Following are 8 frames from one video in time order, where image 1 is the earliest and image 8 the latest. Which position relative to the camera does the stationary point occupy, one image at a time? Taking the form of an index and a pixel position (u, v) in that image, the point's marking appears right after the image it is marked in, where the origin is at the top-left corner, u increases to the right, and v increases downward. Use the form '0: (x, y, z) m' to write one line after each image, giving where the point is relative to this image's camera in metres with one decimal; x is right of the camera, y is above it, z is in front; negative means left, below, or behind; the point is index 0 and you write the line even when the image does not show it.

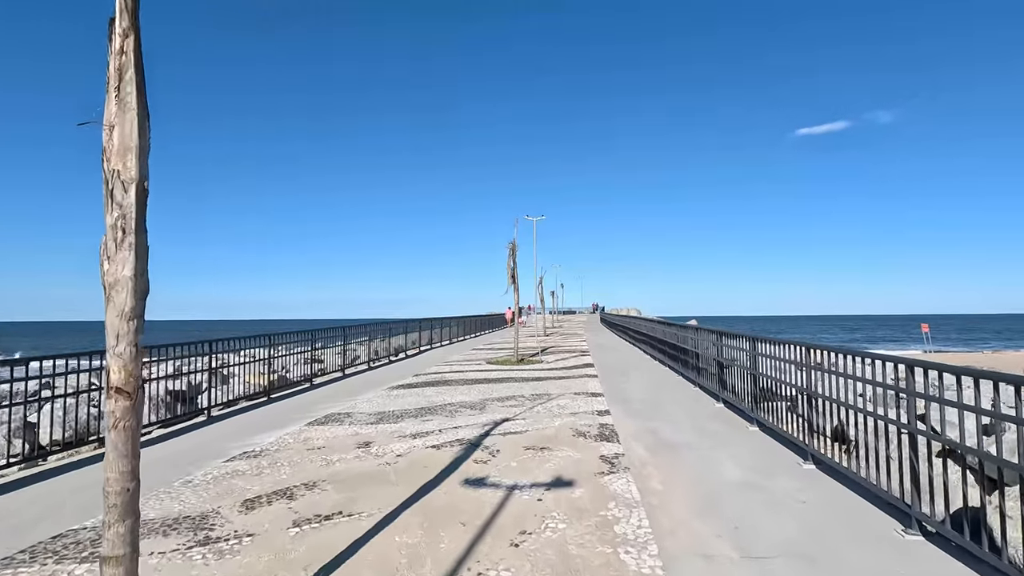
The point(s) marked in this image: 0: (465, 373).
0: (-1.2, -2.2, +14.0) m
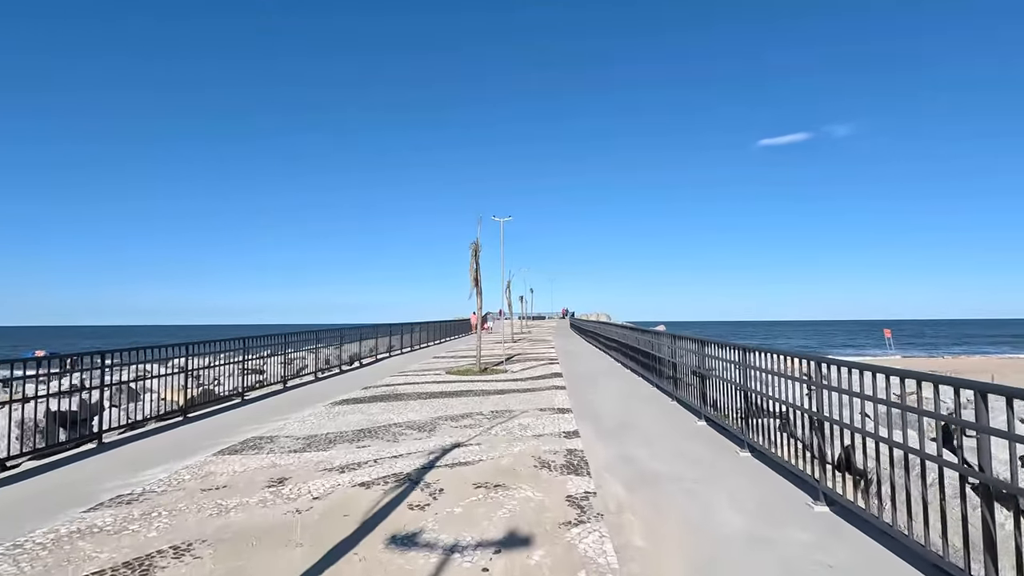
0: (-2.2, -2.3, +12.7) m
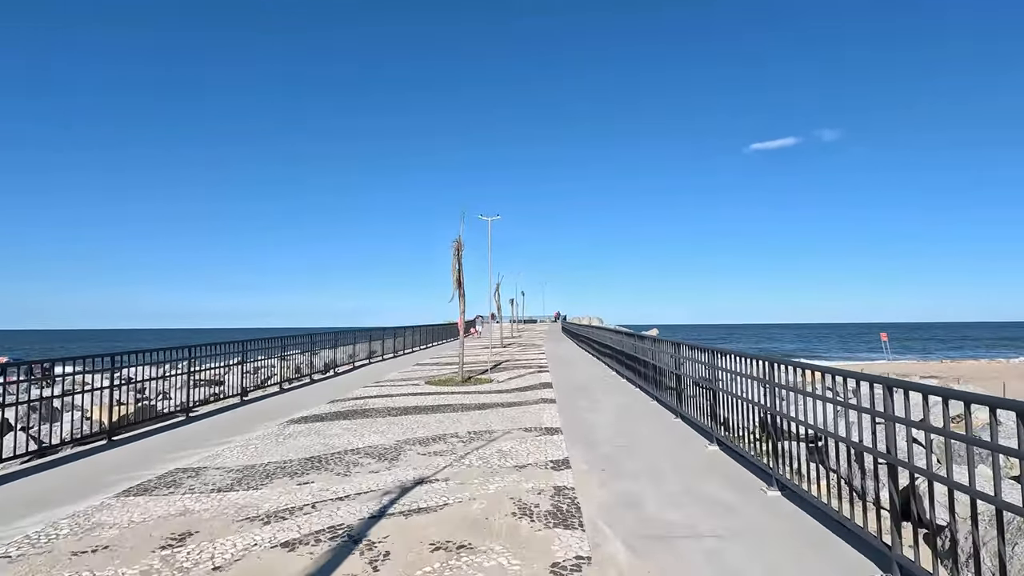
0: (-2.5, -2.3, +11.3) m
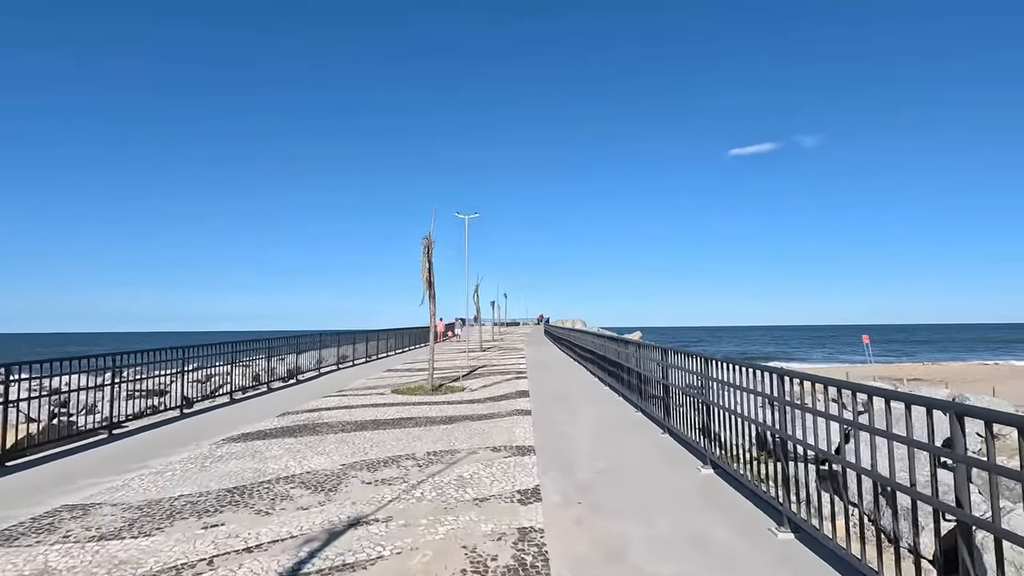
0: (-3.1, -2.3, +10.2) m
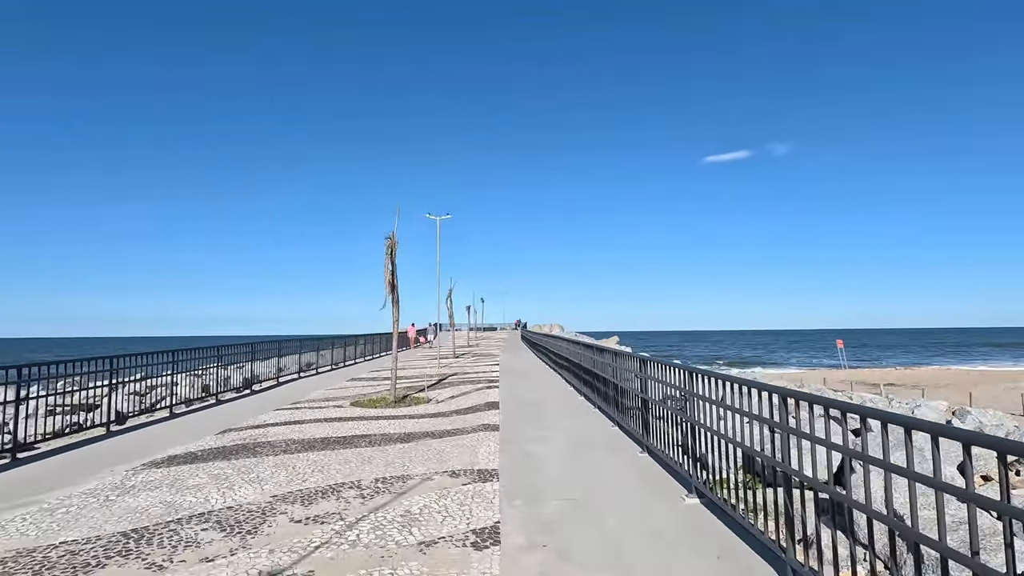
0: (-3.7, -2.4, +9.3) m
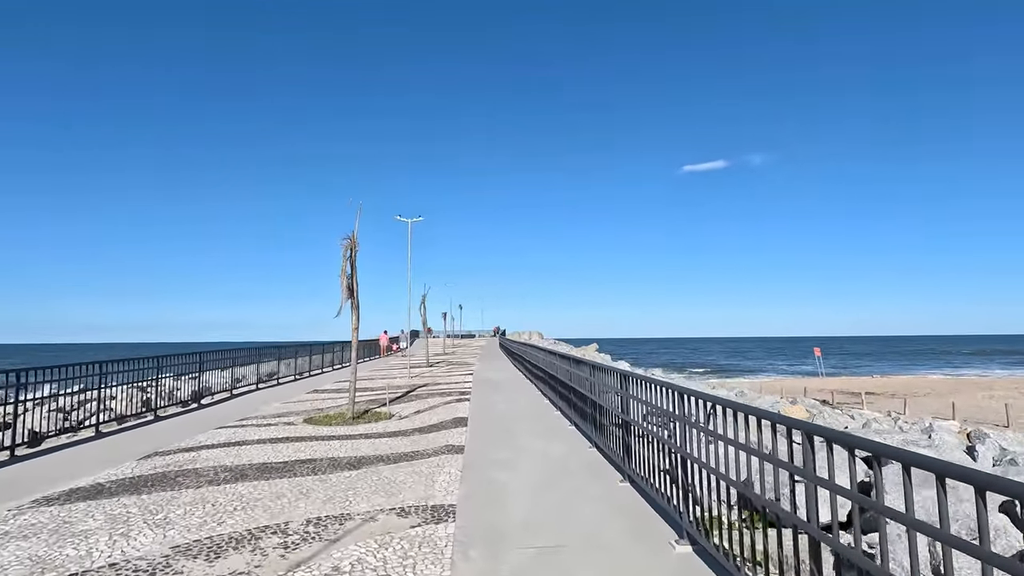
0: (-4.2, -2.5, +8.2) m
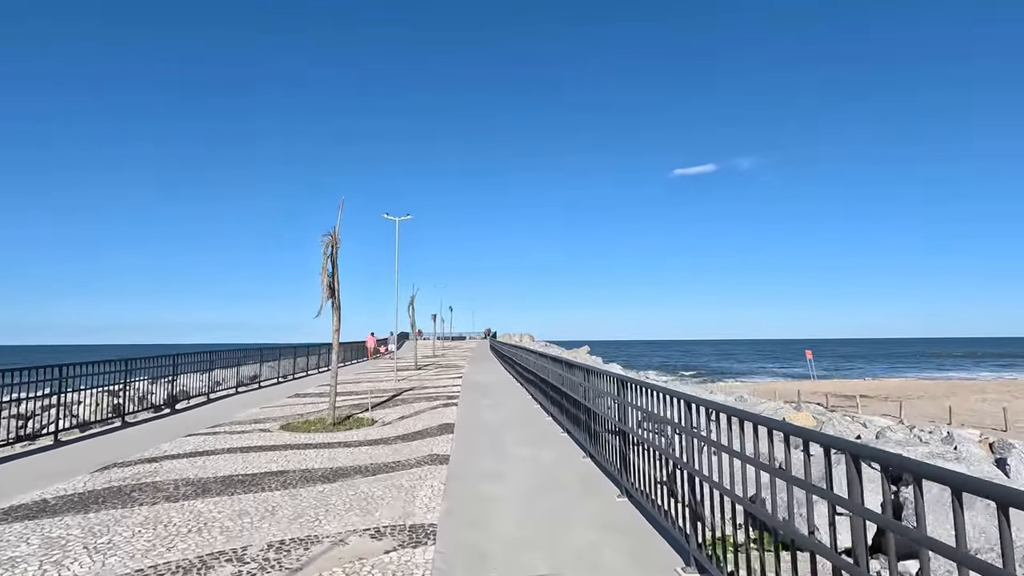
0: (-4.3, -2.4, +7.6) m
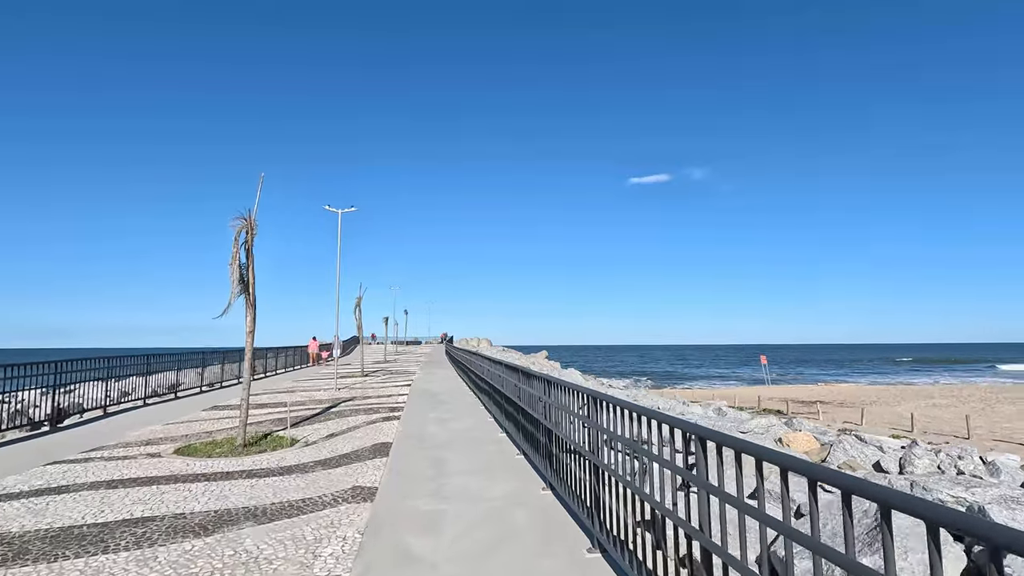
0: (-5.0, -2.3, +5.8) m
